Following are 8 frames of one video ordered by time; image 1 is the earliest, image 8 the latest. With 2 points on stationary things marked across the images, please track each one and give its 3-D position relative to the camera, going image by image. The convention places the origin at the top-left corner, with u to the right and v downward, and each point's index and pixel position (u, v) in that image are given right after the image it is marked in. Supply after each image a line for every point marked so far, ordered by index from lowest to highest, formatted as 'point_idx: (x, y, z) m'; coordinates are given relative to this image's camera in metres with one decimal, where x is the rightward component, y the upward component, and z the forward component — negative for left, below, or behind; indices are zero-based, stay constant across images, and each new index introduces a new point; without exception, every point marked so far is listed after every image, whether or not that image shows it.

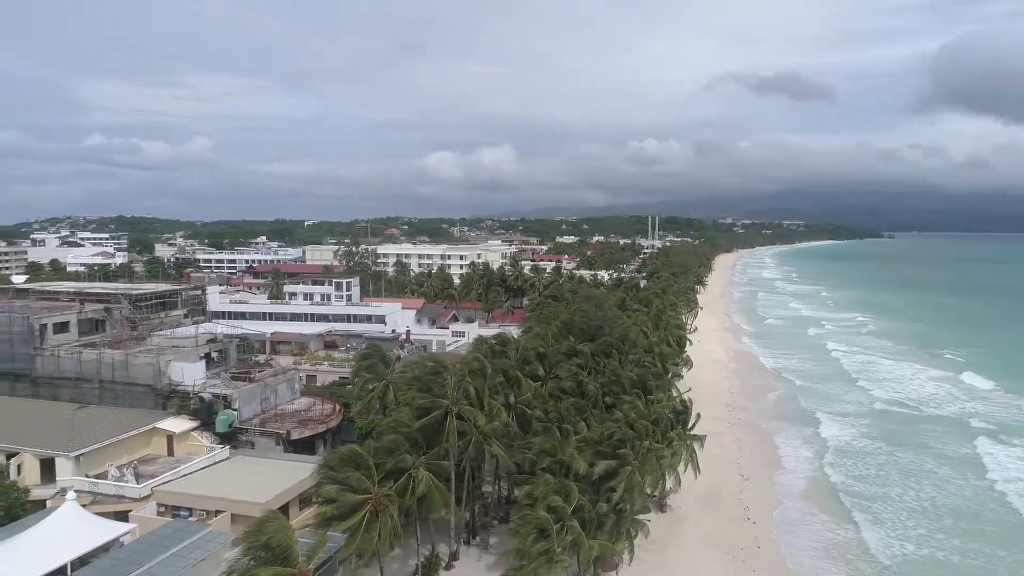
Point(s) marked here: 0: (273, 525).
0: (-6.2, -6.0, +18.3) m
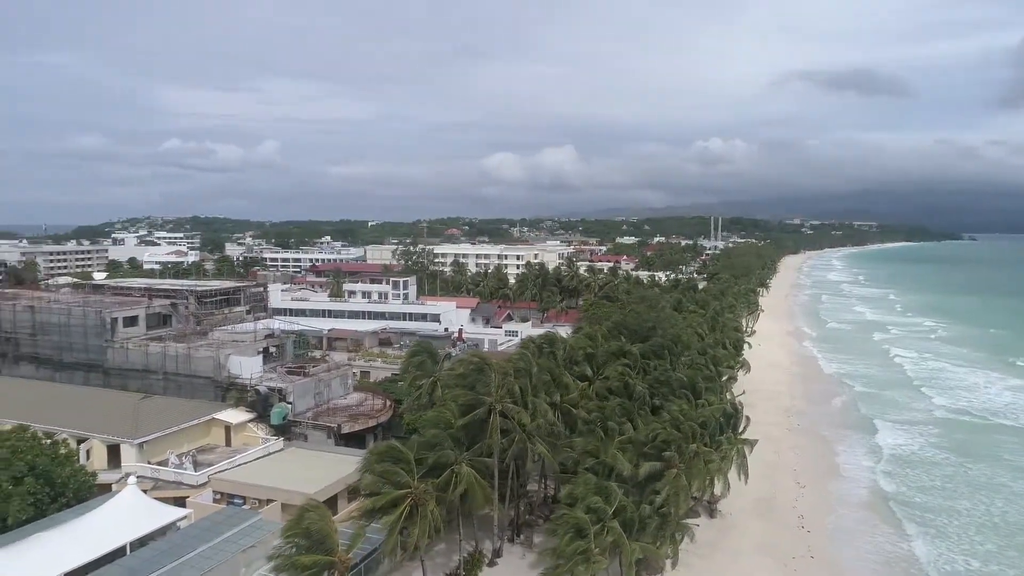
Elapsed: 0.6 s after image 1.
0: (-5.3, -5.9, +18.8) m
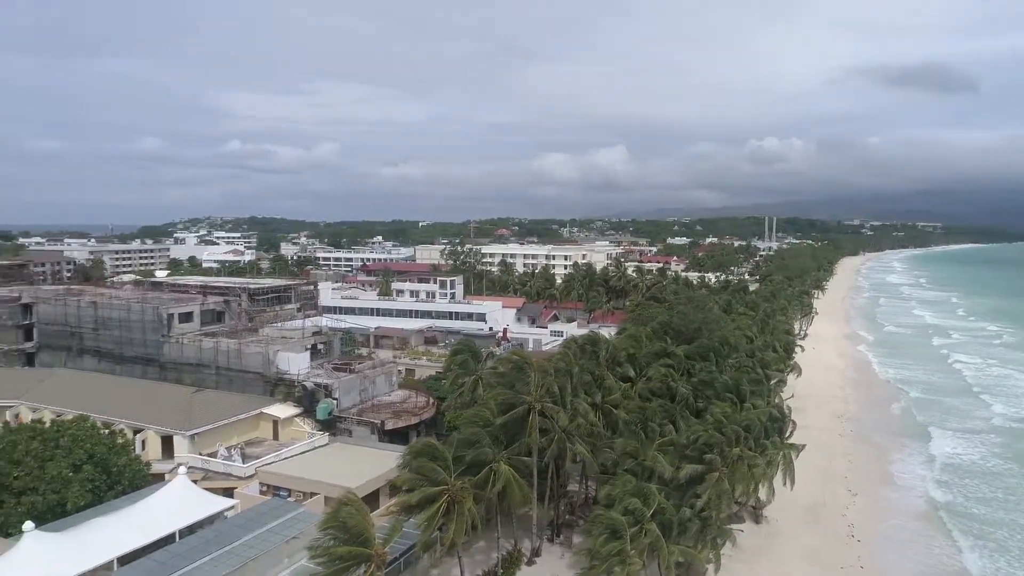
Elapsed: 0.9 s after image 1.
0: (-4.3, -5.8, +19.2) m
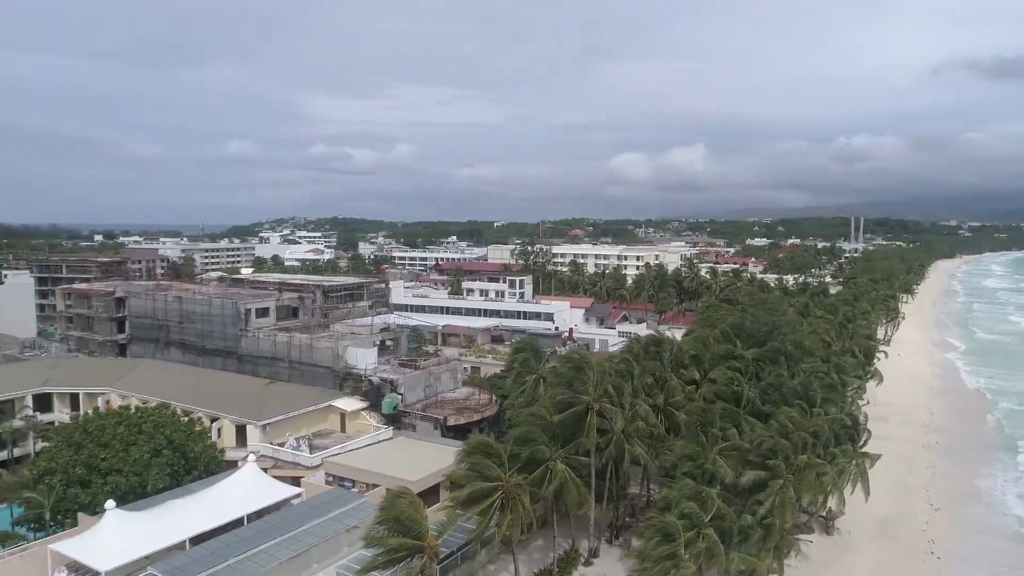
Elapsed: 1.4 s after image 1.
0: (-2.9, -5.7, +19.6) m
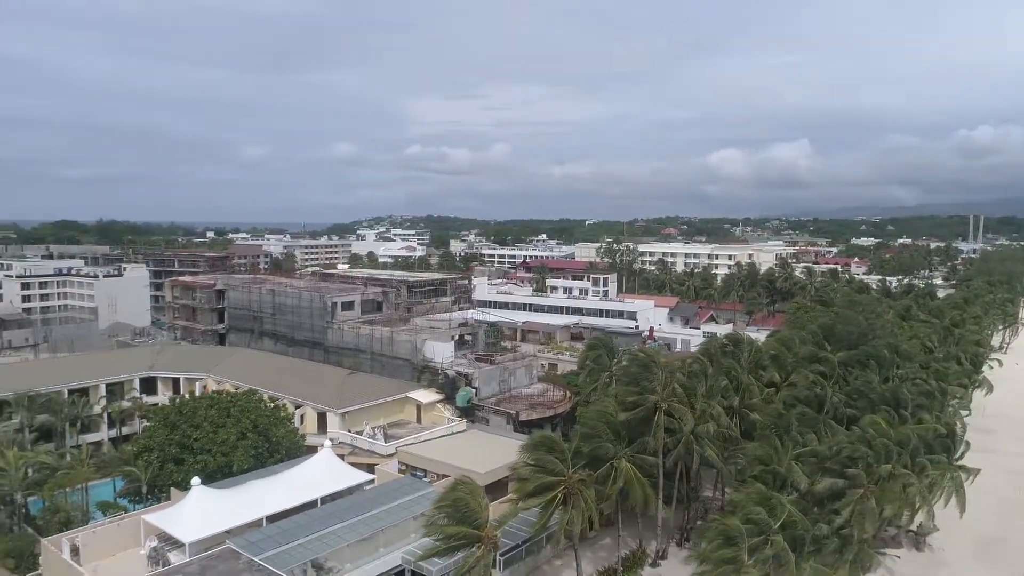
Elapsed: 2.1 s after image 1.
0: (-1.4, -5.6, +20.0) m
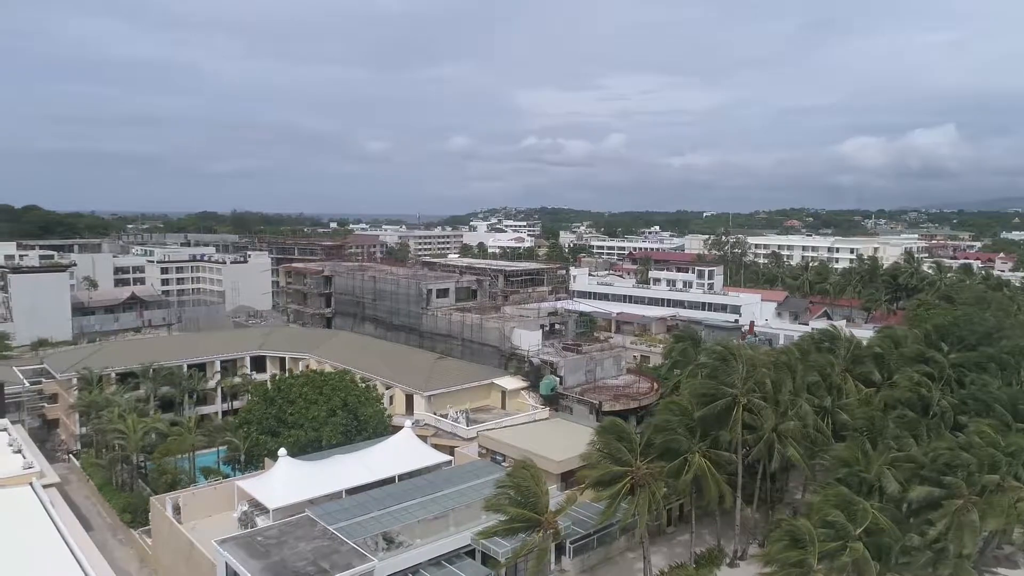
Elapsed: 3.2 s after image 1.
0: (+0.4, -5.2, +20.2) m
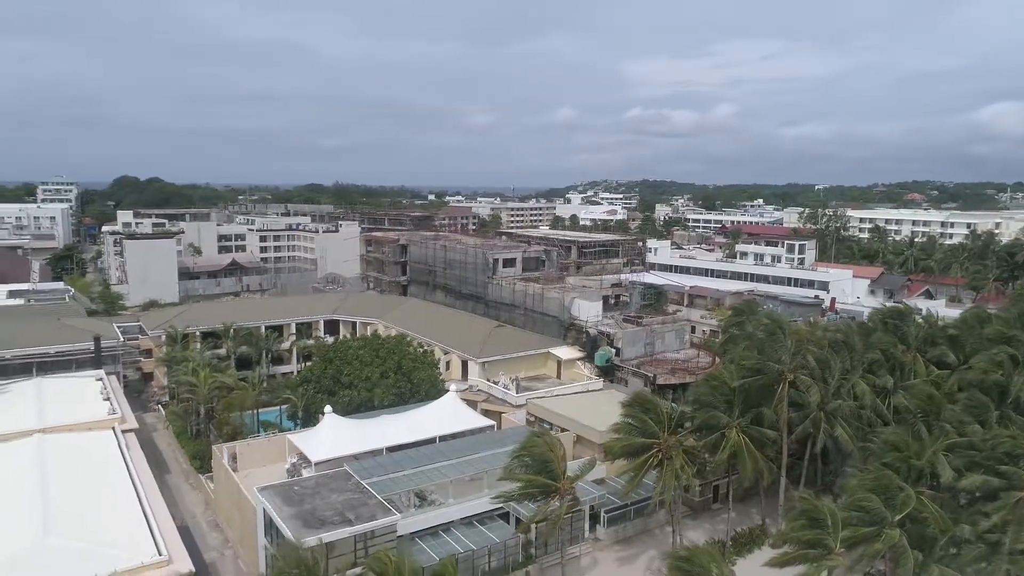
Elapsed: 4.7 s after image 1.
0: (+0.9, -4.3, +20.3) m
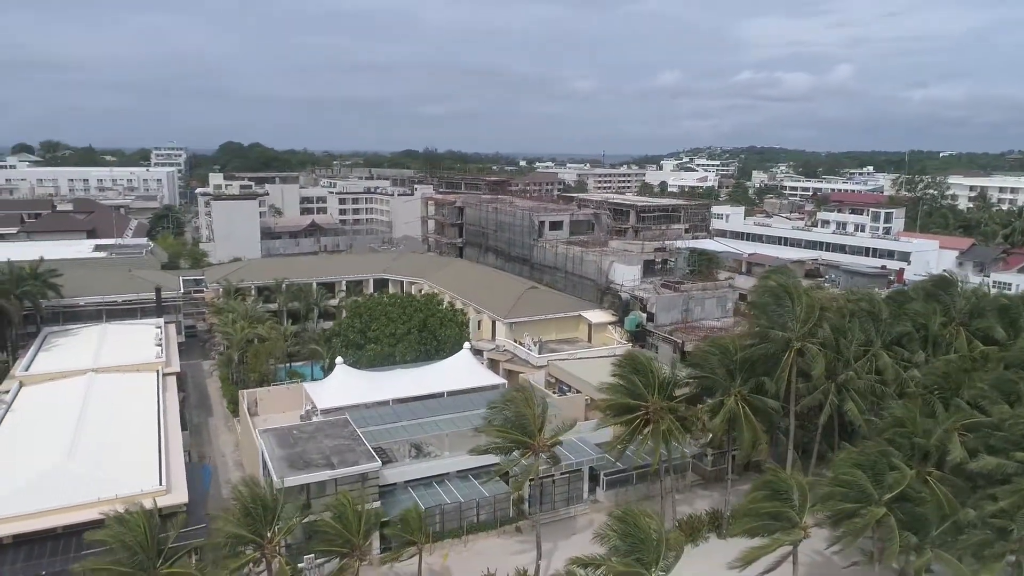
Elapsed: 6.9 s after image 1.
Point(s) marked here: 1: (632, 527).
0: (+0.3, -3.0, +20.3) m
1: (+2.6, -5.0, +15.2) m
